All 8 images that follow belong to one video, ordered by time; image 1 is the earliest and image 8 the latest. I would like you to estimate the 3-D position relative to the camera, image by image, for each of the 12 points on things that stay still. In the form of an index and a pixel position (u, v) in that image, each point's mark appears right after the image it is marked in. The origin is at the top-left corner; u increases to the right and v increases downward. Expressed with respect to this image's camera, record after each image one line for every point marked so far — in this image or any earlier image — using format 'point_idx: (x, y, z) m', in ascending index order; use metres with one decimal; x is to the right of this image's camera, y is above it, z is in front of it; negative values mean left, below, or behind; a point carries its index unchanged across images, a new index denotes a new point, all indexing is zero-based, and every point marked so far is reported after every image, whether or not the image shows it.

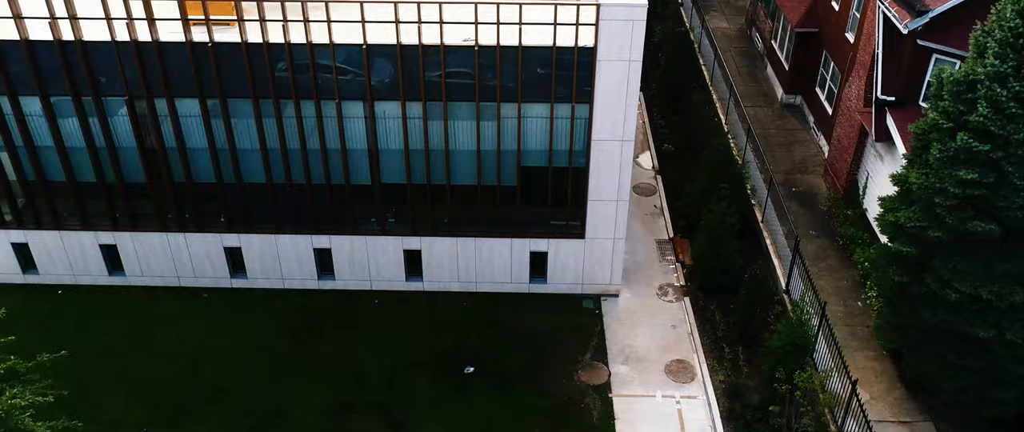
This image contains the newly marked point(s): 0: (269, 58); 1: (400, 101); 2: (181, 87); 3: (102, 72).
0: (-5.0, +3.3, +19.1) m
1: (-2.4, +2.5, +19.7) m
2: (-7.0, +2.7, +19.7) m
3: (-8.6, +3.0, +19.5) m
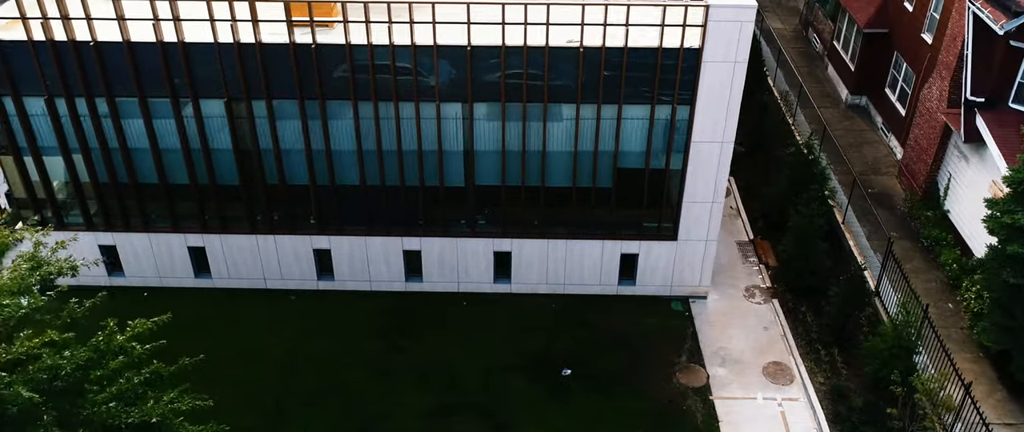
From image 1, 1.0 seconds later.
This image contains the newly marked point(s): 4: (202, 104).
0: (-2.9, +3.2, +19.0) m
1: (-0.3, +2.4, +19.7) m
2: (-4.9, +2.7, +19.6) m
3: (-6.5, +3.0, +19.4) m
4: (-6.7, +2.4, +19.9) m
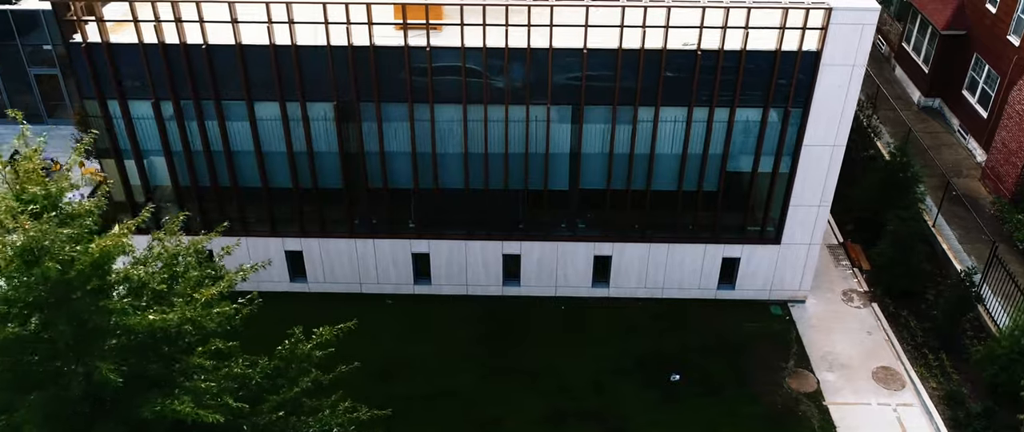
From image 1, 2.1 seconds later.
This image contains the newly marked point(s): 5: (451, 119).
0: (-0.5, +3.2, +18.9) m
1: (+2.1, +2.3, +19.5) m
2: (-2.5, +2.6, +19.5) m
3: (-4.1, +2.9, +19.3) m
4: (-4.3, +2.3, +19.8) m
5: (-1.3, +2.1, +19.9) m
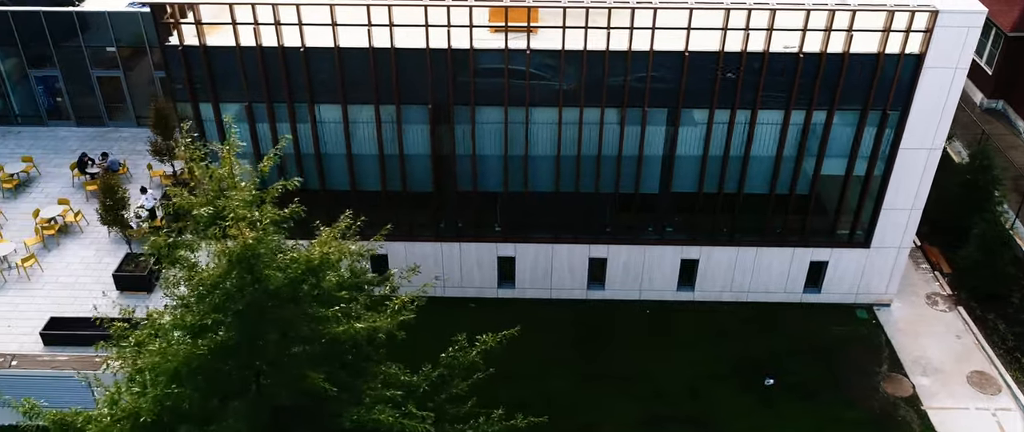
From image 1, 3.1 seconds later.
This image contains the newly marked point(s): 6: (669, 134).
0: (+1.5, +3.1, +18.8) m
1: (+4.1, +2.3, +19.4) m
2: (-0.5, +2.5, +19.3) m
3: (-2.1, +2.8, +19.2) m
4: (-2.3, +2.2, +19.7) m
5: (+0.7, +2.0, +19.8) m
6: (+3.4, +1.8, +19.9) m
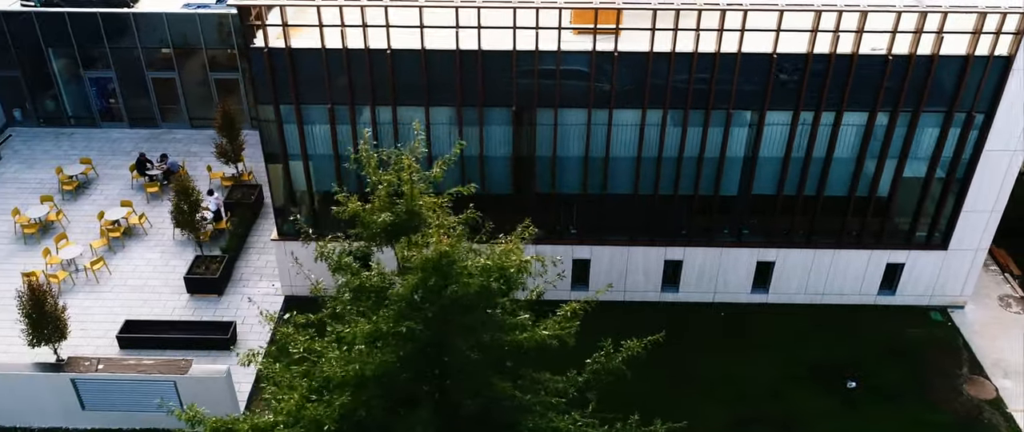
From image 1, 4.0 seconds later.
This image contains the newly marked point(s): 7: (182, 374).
0: (+3.2, +3.0, +18.7) m
1: (+5.9, +2.2, +19.3) m
2: (+1.2, +2.5, +19.3) m
3: (-0.4, +2.8, +19.1) m
4: (-0.5, +2.2, +19.6) m
5: (+2.5, +2.0, +19.7) m
6: (+5.1, +1.7, +19.8) m
7: (-6.5, -3.1, +18.3) m
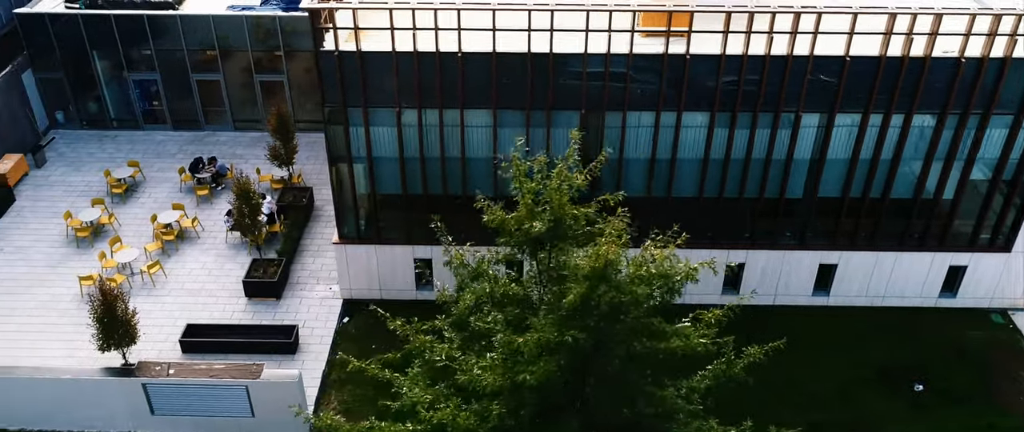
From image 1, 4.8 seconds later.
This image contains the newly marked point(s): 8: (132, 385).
0: (+4.7, +3.0, +18.7) m
1: (+7.3, +2.1, +19.3) m
2: (+2.7, +2.4, +19.2) m
3: (+1.1, +2.7, +19.0) m
4: (+0.9, +2.1, +19.5) m
5: (+3.9, +1.9, +19.7) m
6: (+6.6, +1.6, +19.7) m
7: (-5.1, -3.2, +18.2) m
8: (-7.5, -3.3, +18.4) m
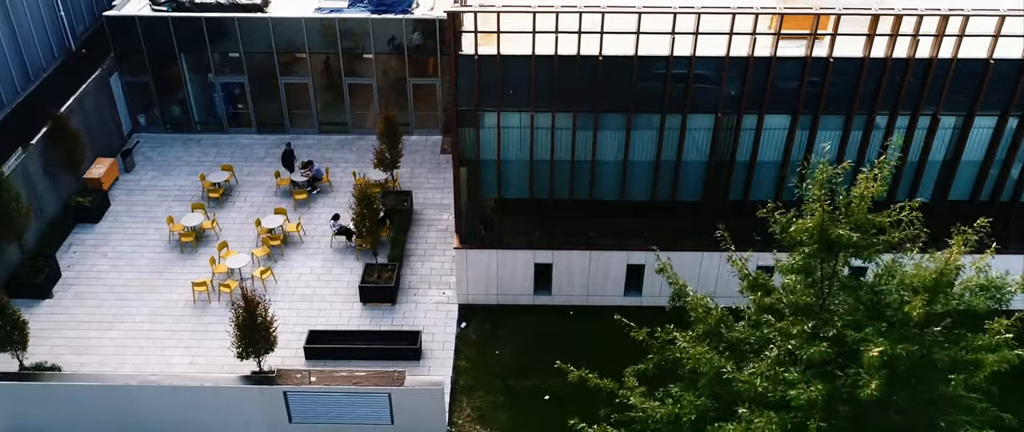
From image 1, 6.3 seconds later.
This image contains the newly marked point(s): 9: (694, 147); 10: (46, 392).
0: (+7.5, +2.9, +18.5) m
1: (+10.1, +2.1, +19.2) m
2: (+5.5, +2.3, +19.1) m
3: (+3.9, +2.6, +18.9) m
4: (+3.7, +2.0, +19.4) m
5: (+6.7, +1.8, +19.6) m
6: (+9.4, +1.6, +19.6) m
7: (-2.2, -3.3, +18.0) m
8: (-4.7, -3.5, +18.2) m
9: (+3.9, +1.4, +19.9) m
10: (-9.1, -3.4, +18.2) m
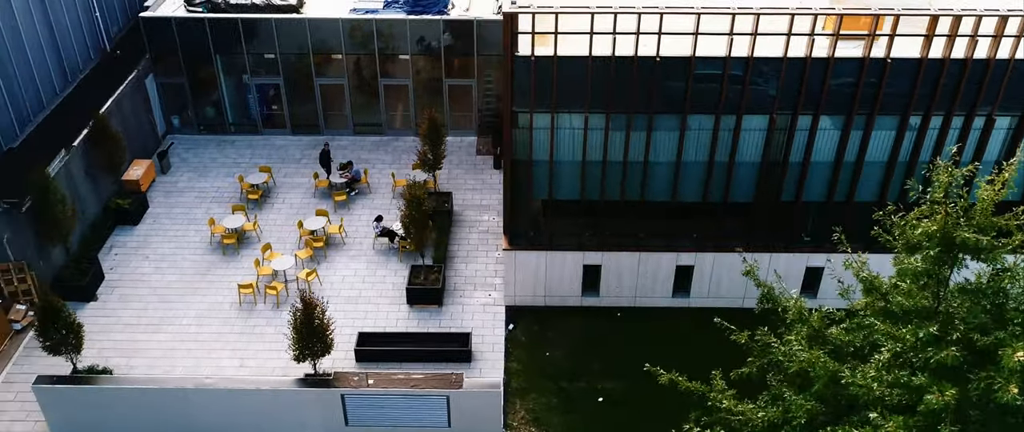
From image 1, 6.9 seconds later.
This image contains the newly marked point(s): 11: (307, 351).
0: (+8.6, +2.9, +18.5) m
1: (+11.3, +2.1, +19.2) m
2: (+6.6, +2.3, +19.0) m
3: (+5.0, +2.6, +18.8) m
4: (+4.8, +2.0, +19.3) m
5: (+7.9, +1.8, +19.5) m
6: (+10.5, +1.6, +19.6) m
7: (-1.1, -3.3, +18.0) m
8: (-3.5, -3.5, +18.1) m
9: (+5.0, +1.4, +19.8) m
10: (-8.0, -3.5, +18.1) m
11: (-4.0, -2.6, +18.2) m
